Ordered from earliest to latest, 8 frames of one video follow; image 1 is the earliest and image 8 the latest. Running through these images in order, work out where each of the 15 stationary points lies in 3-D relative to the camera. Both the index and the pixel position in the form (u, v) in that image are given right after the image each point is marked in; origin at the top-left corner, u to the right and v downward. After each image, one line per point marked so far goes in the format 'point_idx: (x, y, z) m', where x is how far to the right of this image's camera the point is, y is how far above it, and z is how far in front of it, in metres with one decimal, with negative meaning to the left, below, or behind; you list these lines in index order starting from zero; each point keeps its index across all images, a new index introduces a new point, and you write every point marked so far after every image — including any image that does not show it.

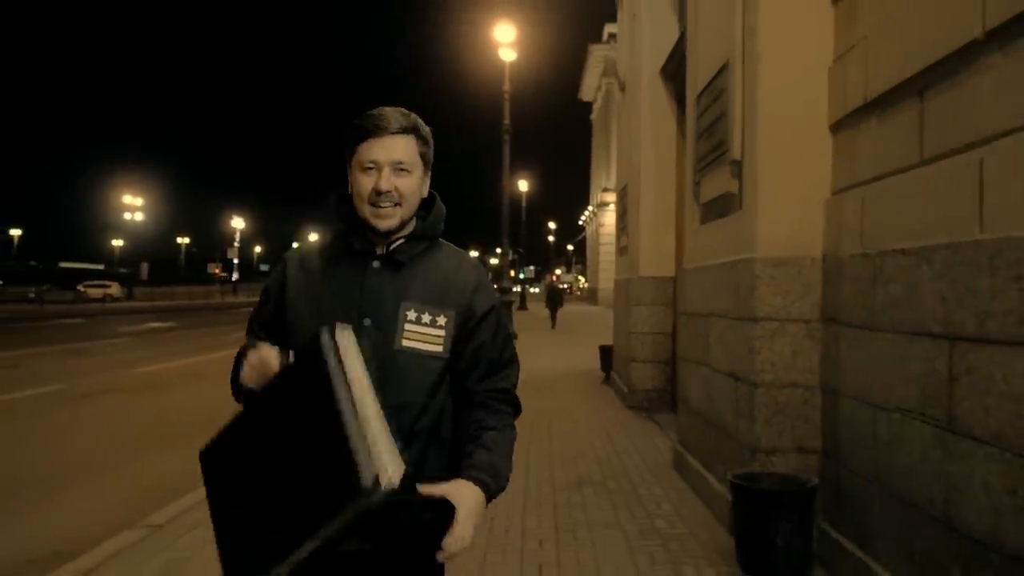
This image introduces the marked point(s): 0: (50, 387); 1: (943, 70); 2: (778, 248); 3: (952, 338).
0: (-9.2, -2.0, +15.4) m
1: (+2.1, +1.1, +3.9) m
2: (+1.8, +0.3, +5.2) m
3: (+2.0, -0.2, +3.5) m
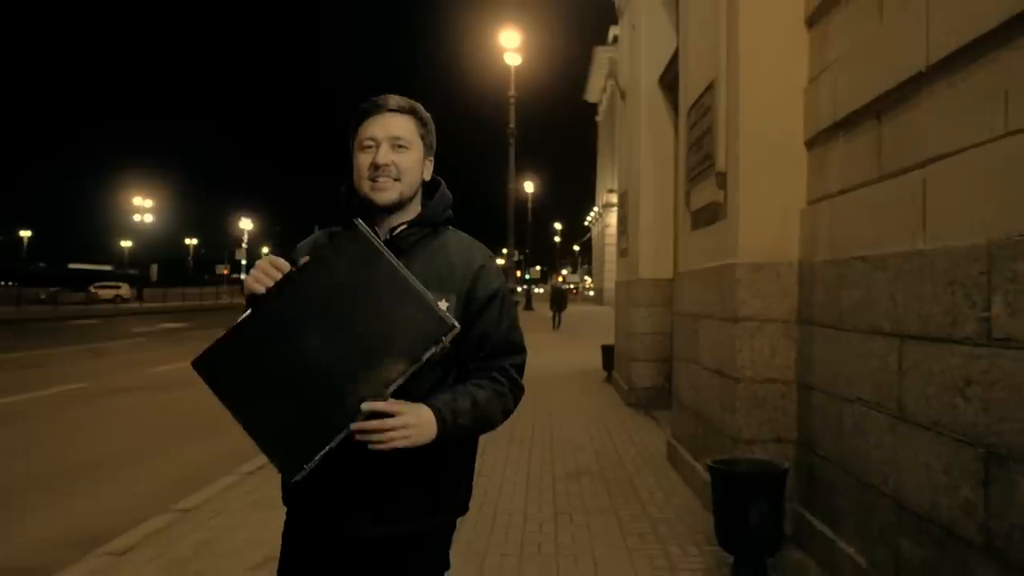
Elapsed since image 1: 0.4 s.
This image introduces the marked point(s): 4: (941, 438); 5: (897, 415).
0: (-9.1, -2.1, +16.0) m
1: (+2.1, +1.1, +4.3) m
2: (+1.8, +0.2, +5.7) m
3: (+2.0, -0.2, +3.9) m
4: (+2.0, -0.7, +3.5) m
5: (+2.0, -0.7, +4.0) m
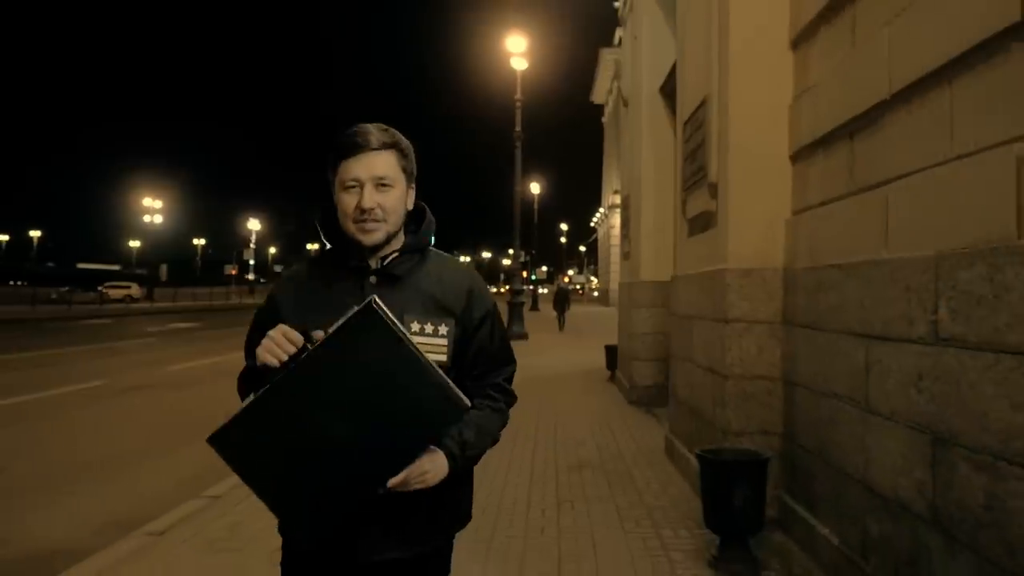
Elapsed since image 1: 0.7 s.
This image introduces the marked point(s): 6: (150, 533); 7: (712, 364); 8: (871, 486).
0: (-9.0, -2.1, +16.5) m
1: (+2.2, +1.0, +4.7) m
2: (+1.9, +0.2, +6.1) m
3: (+2.0, -0.3, +4.4) m
4: (+2.0, -0.7, +4.0) m
5: (+2.0, -0.7, +4.4) m
6: (-2.8, -1.9, +5.9) m
7: (+1.7, -0.6, +6.5) m
8: (+2.0, -1.1, +4.3) m
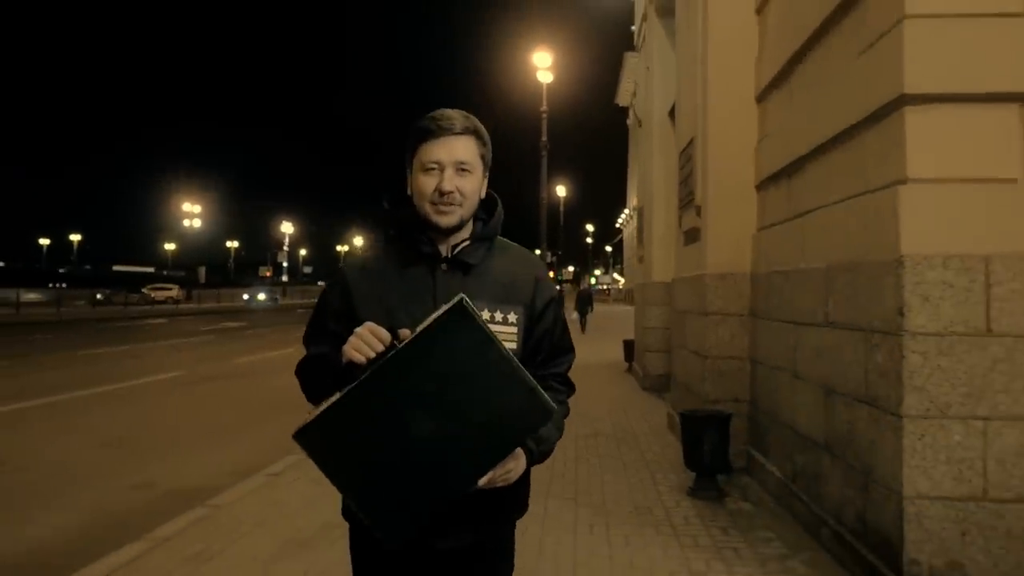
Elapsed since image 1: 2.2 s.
0: (-8.3, -2.1, +18.6) m
1: (+2.4, +1.0, +6.5) m
2: (+2.1, +0.2, +7.8) m
3: (+2.3, -0.3, +6.1) m
4: (+2.2, -0.7, +5.7) m
5: (+2.3, -0.7, +6.2) m
6: (-2.5, -1.9, +7.8) m
7: (+2.0, -0.7, +8.2) m
8: (+2.2, -1.1, +6.0) m
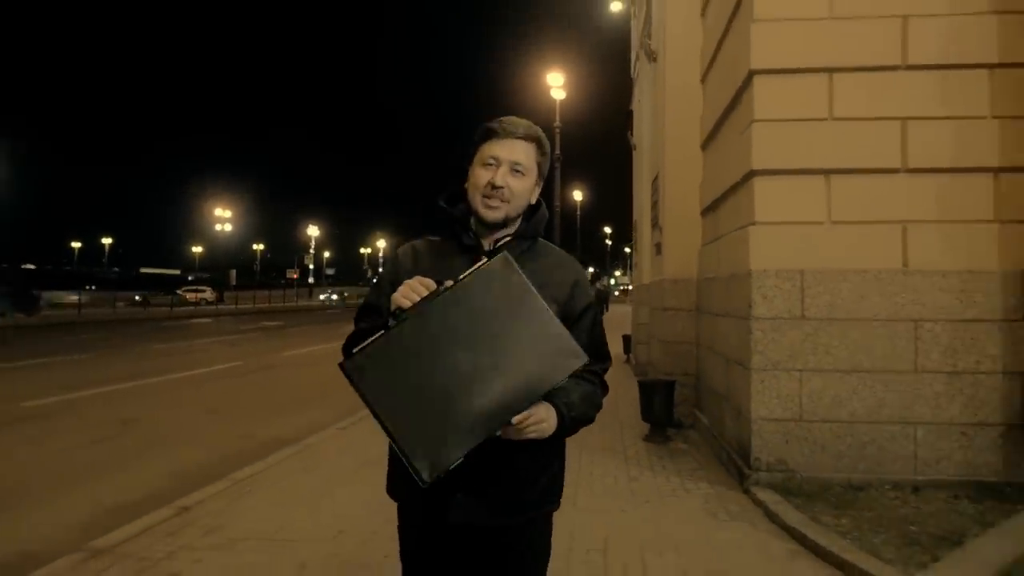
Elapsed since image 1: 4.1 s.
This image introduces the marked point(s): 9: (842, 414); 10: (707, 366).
0: (-8.0, -2.2, +21.4) m
1: (+2.4, +1.0, +9.0) m
2: (+2.2, +0.2, +10.4) m
3: (+2.3, -0.3, +8.6) m
4: (+2.2, -0.7, +8.2) m
5: (+2.3, -0.7, +8.7) m
6: (-2.4, -1.9, +10.4) m
7: (+2.1, -0.7, +10.8) m
8: (+2.3, -1.1, +8.6) m
9: (+2.8, -1.1, +6.5) m
10: (+2.3, -0.9, +9.0) m
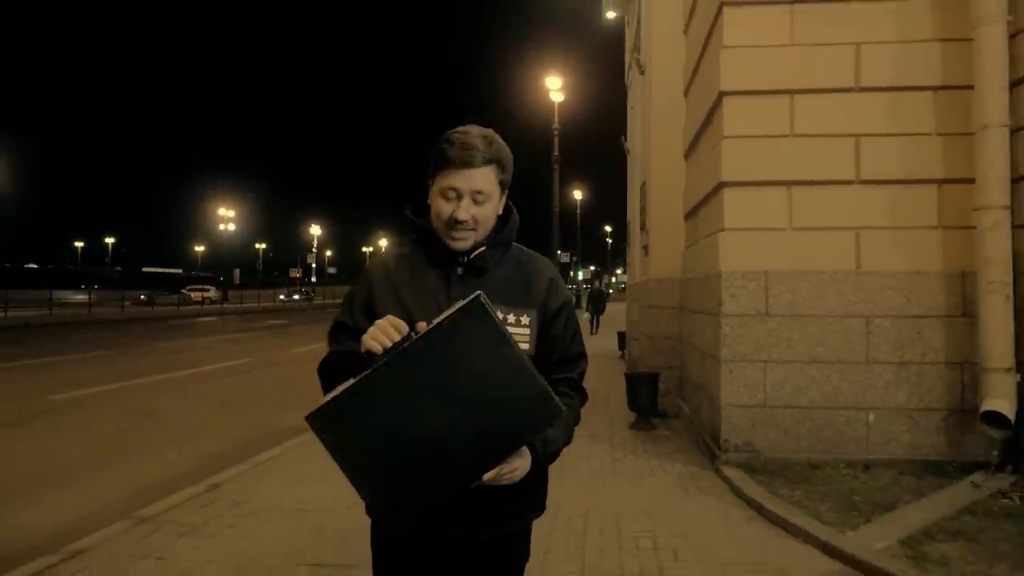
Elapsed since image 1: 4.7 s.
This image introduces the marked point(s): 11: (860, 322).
0: (-8.0, -2.2, +22.2) m
1: (+2.4, +1.0, +9.7) m
2: (+2.2, +0.2, +11.1) m
3: (+2.2, -0.3, +9.4) m
4: (+2.2, -0.7, +9.0) m
5: (+2.2, -0.7, +9.4) m
6: (-2.5, -1.9, +11.2) m
7: (+2.0, -0.7, +11.5) m
8: (+2.2, -1.1, +9.3) m
9: (+2.8, -1.1, +7.2) m
10: (+2.3, -0.9, +9.8) m
11: (+3.3, -0.3, +7.2) m
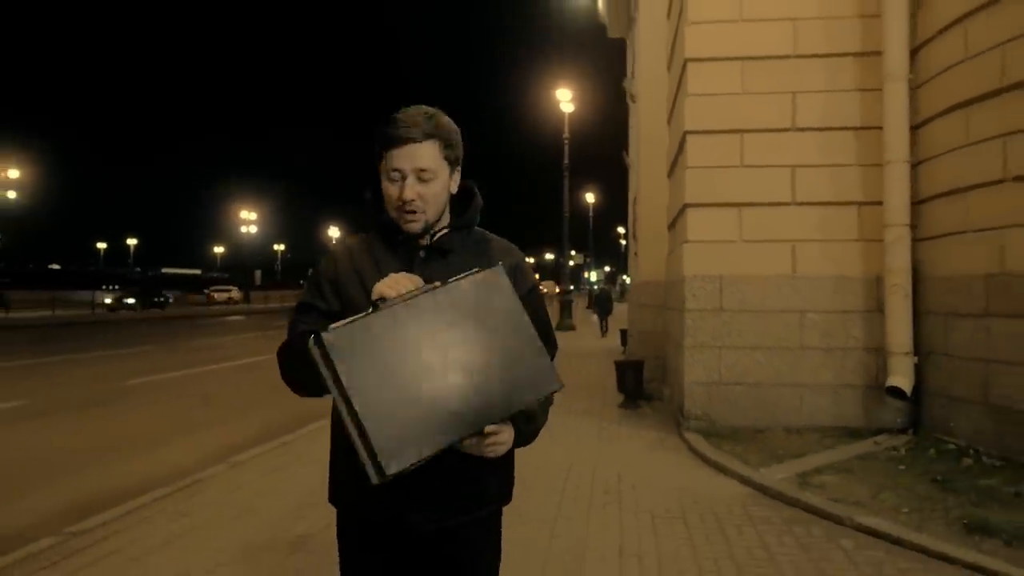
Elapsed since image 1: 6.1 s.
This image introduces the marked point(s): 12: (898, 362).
0: (-7.6, -2.2, +24.2) m
1: (+2.5, +1.0, +11.5) m
2: (+2.3, +0.2, +12.9) m
3: (+2.3, -0.3, +11.2) m
4: (+2.3, -0.7, +10.8) m
5: (+2.3, -0.7, +11.3) m
6: (-2.3, -2.0, +13.1) m
7: (+2.2, -0.7, +13.3) m
8: (+2.3, -1.2, +11.1) m
9: (+2.8, -1.1, +9.1) m
10: (+2.4, -0.9, +11.6) m
11: (+3.3, -0.3, +9.0) m
12: (+4.3, -0.8, +8.5) m
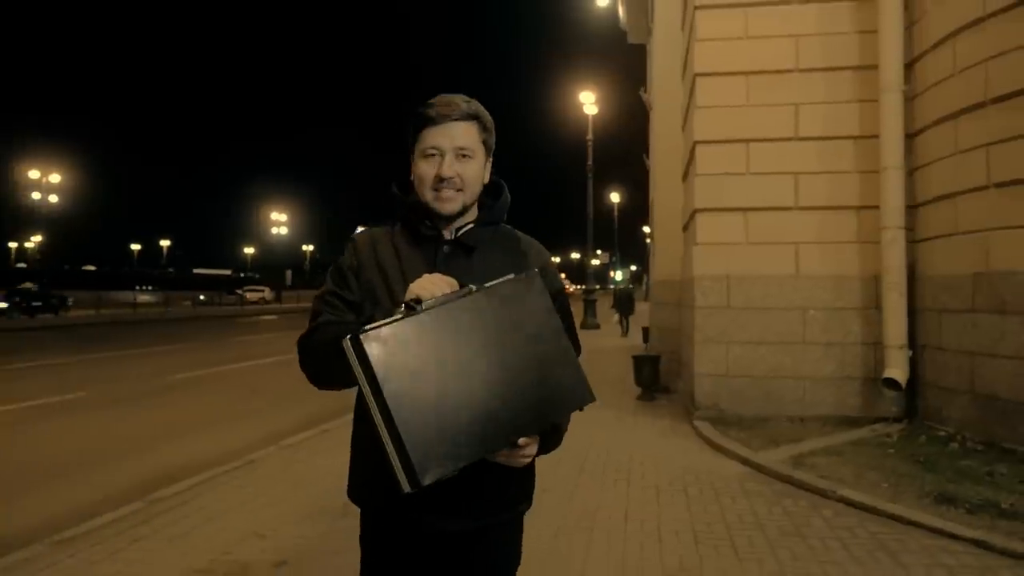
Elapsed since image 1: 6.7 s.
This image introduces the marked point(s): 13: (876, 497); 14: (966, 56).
0: (-6.8, -2.2, +25.2) m
1: (+2.8, +1.0, +12.2) m
2: (+2.7, +0.2, +13.6) m
3: (+2.7, -0.3, +11.9) m
4: (+2.6, -0.7, +11.5) m
5: (+2.7, -0.7, +11.9) m
6: (-1.9, -1.9, +14.0) m
7: (+2.6, -0.7, +14.0) m
8: (+2.7, -1.1, +11.8) m
9: (+3.1, -1.1, +9.7) m
10: (+2.7, -0.9, +12.3) m
11: (+3.6, -0.3, +9.7) m
12: (+4.6, -0.8, +9.1) m
13: (+2.9, -1.7, +6.1) m
14: (+5.0, +2.5, +8.3) m
